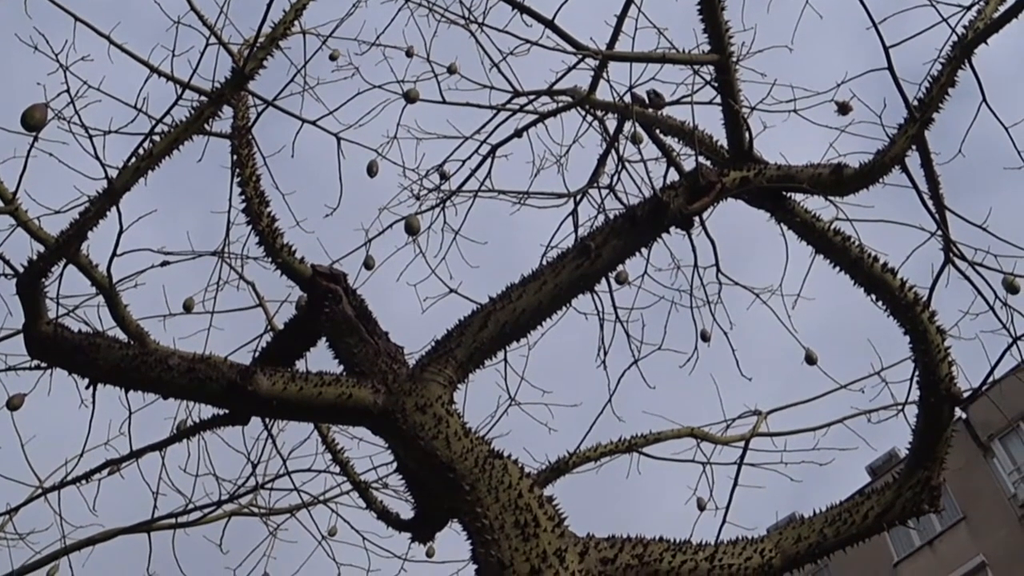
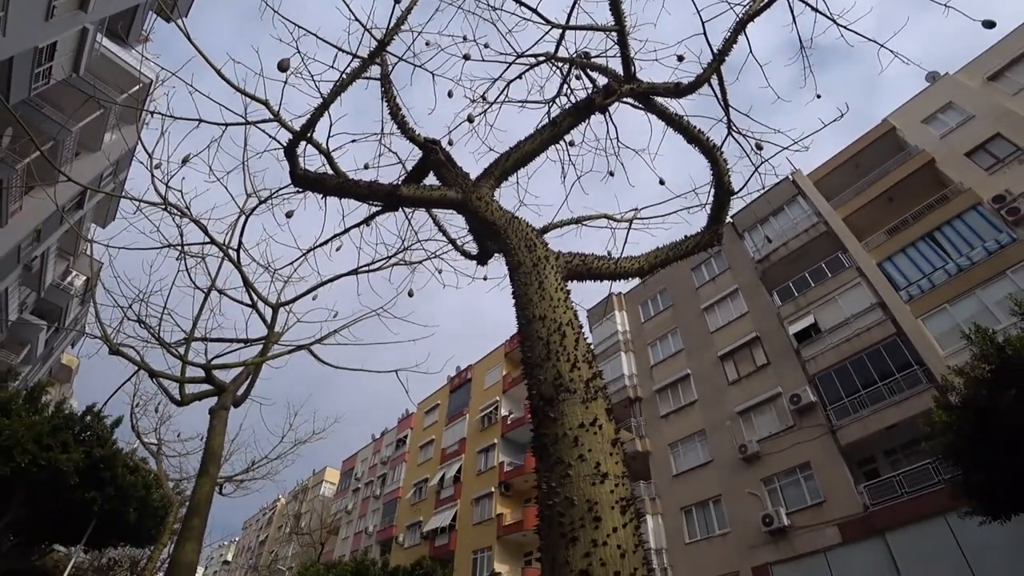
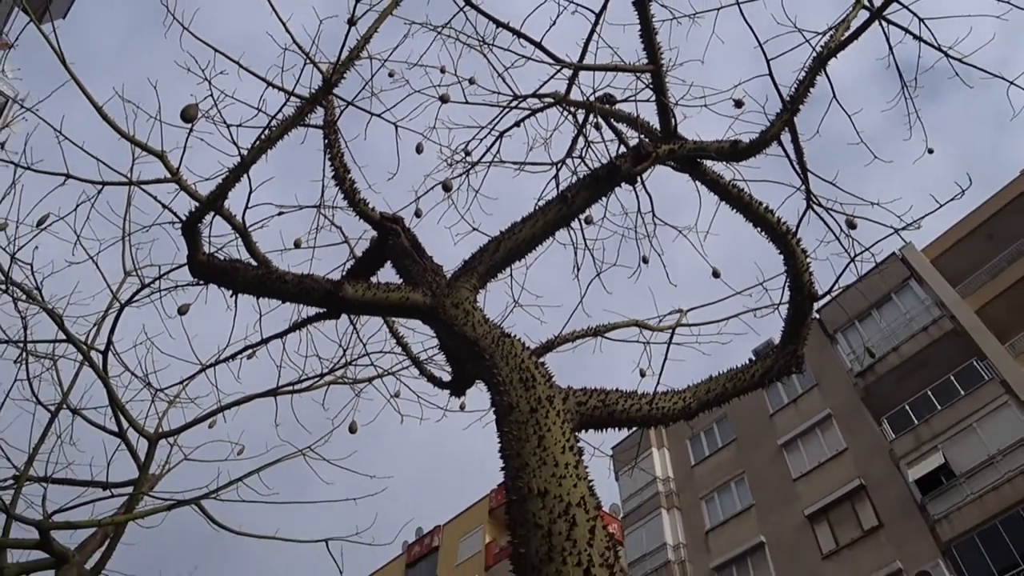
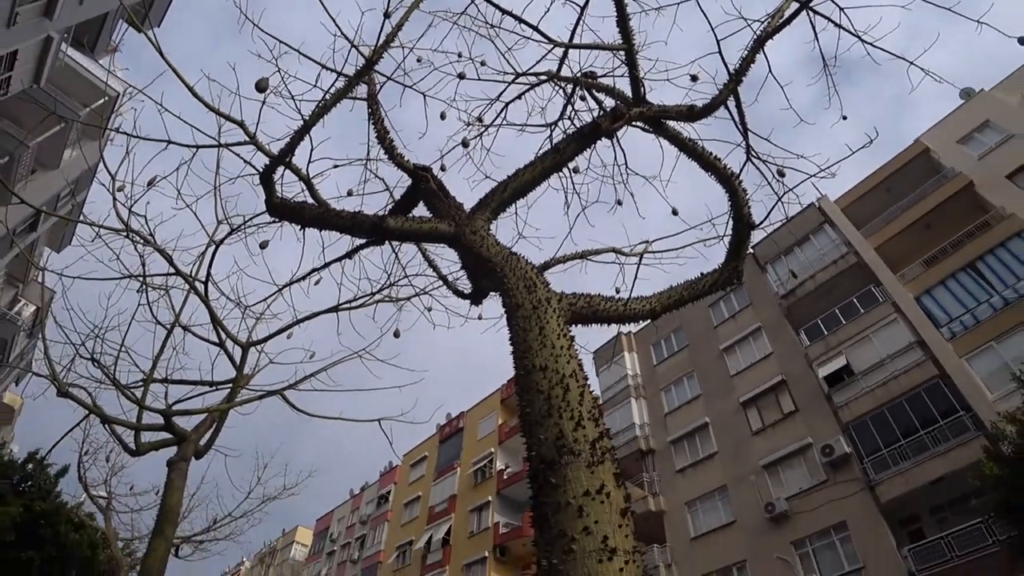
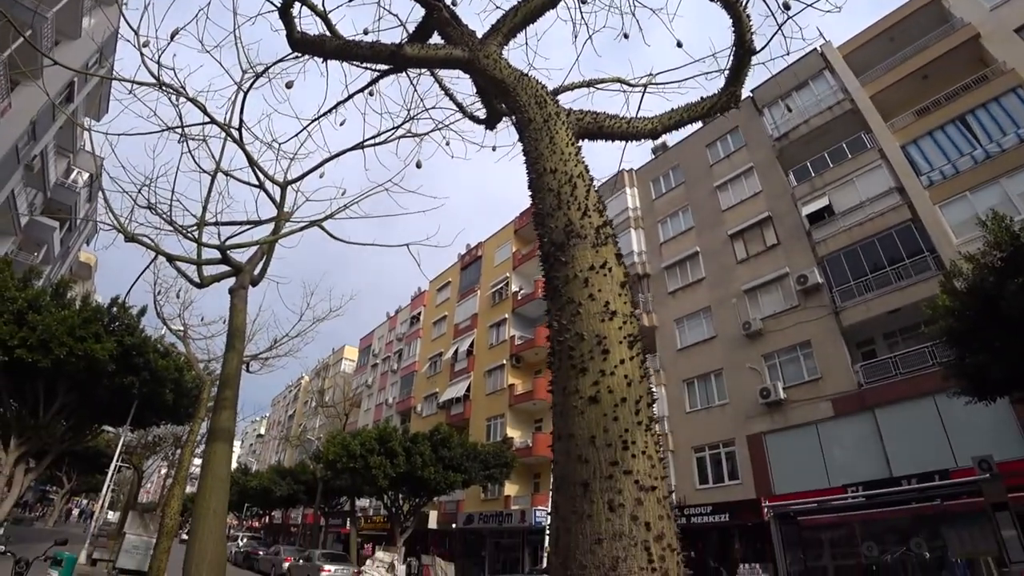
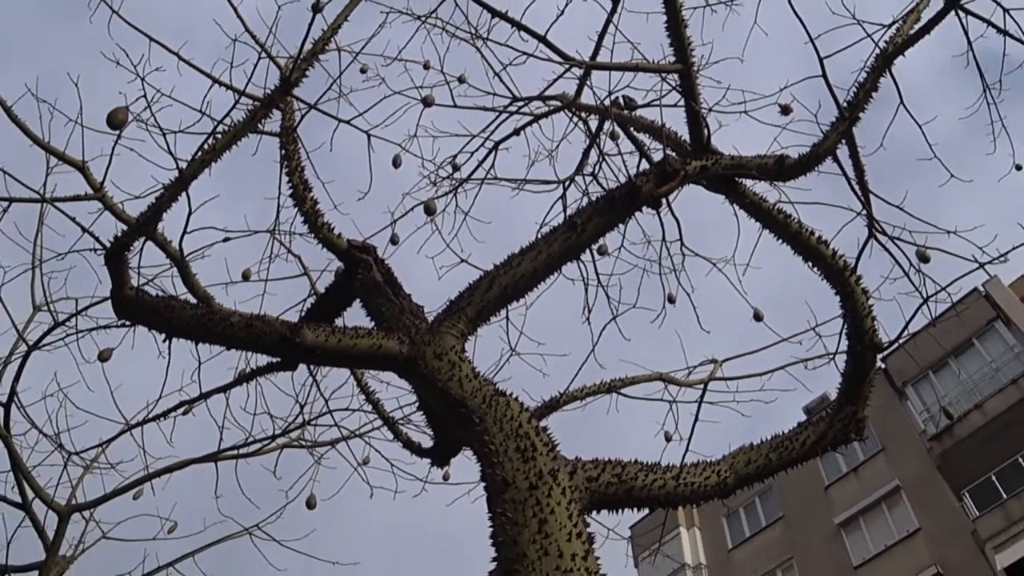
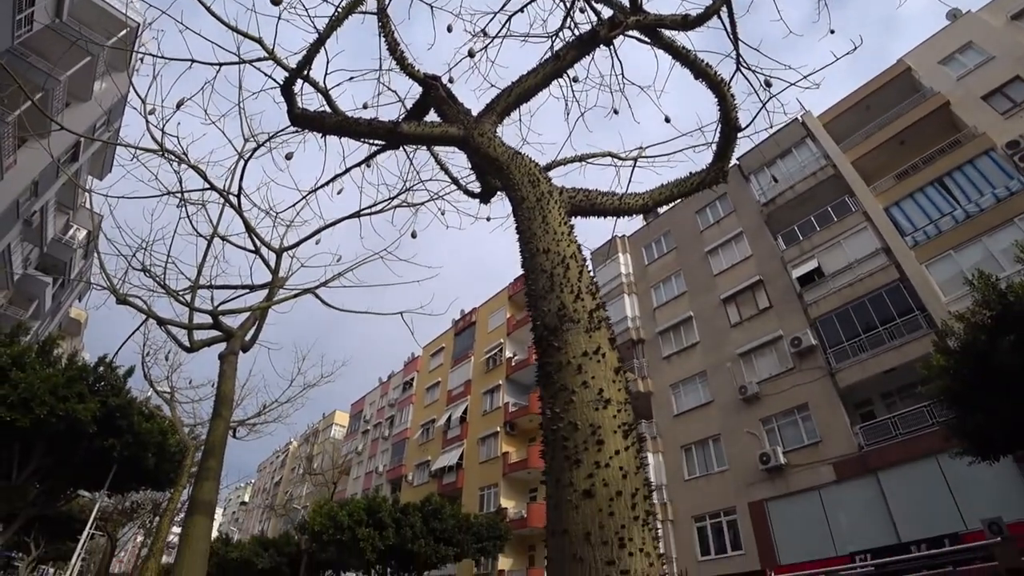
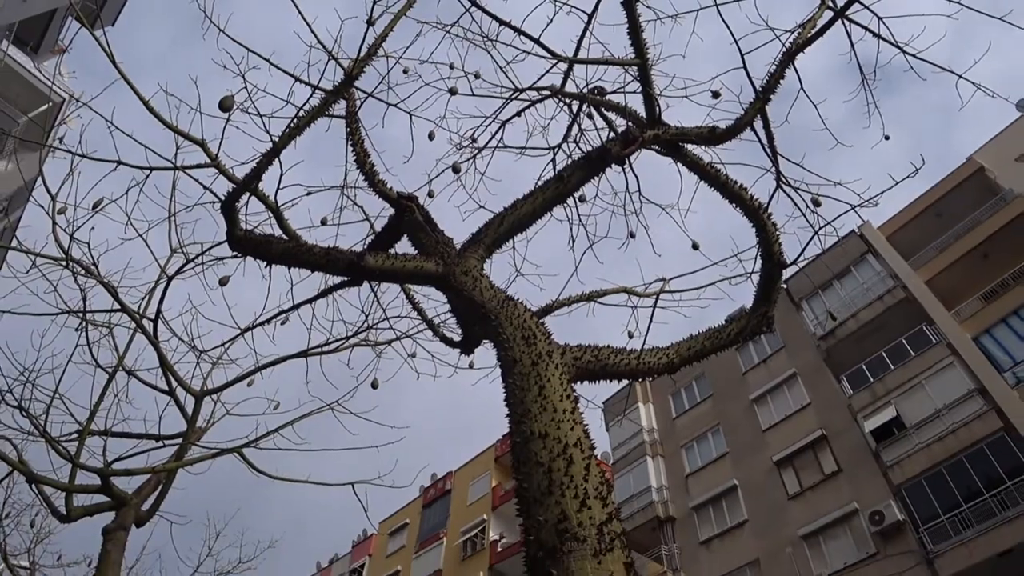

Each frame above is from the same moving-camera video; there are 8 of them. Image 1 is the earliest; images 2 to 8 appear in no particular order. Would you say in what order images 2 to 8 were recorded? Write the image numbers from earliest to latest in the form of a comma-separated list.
6, 3, 8, 4, 2, 7, 5
